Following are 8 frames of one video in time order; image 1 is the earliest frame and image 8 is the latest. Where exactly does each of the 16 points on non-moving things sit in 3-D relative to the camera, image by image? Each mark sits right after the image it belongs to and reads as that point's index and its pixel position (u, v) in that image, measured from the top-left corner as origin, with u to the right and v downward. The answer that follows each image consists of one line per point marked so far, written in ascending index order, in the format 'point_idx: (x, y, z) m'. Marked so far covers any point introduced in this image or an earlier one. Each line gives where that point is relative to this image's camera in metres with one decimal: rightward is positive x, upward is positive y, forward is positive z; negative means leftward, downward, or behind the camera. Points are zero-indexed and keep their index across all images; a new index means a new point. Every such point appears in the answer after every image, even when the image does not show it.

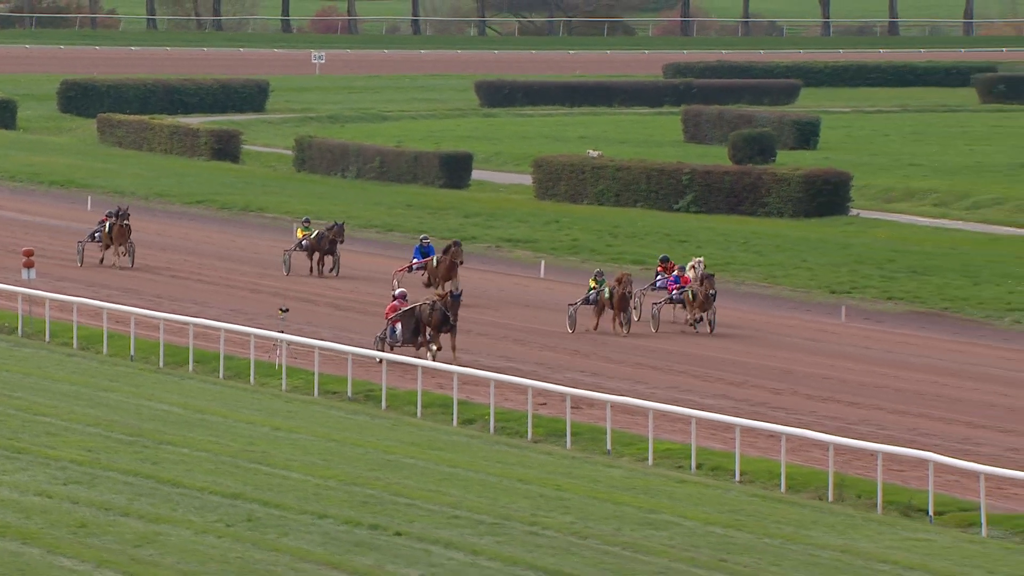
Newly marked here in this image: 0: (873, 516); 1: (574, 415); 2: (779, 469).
0: (+1.8, -1.1, +9.3) m
1: (+0.2, -0.7, +10.2) m
2: (+1.3, -1.0, +10.2) m
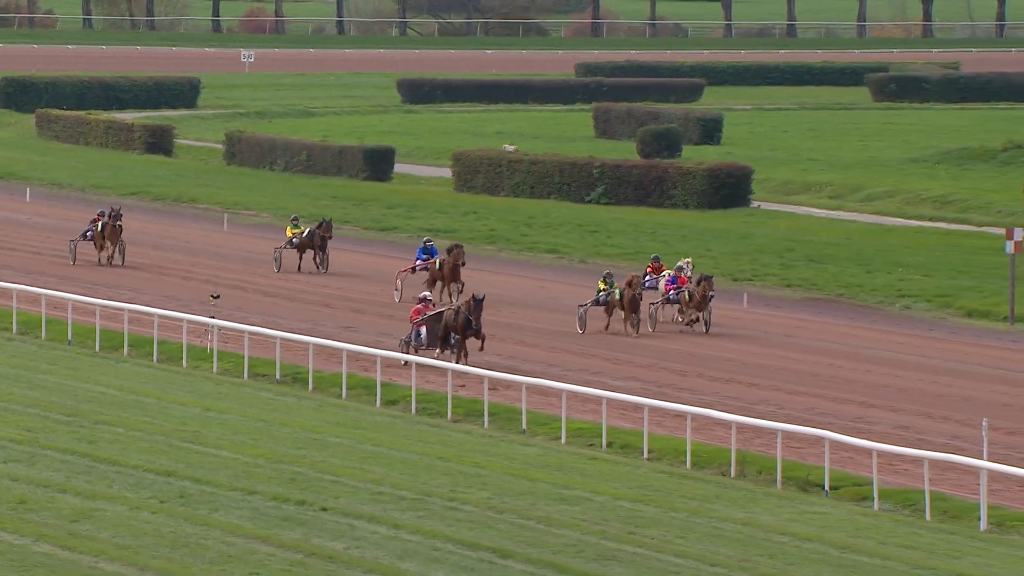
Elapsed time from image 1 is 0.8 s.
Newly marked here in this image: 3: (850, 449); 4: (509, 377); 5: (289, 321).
0: (+1.4, -1.1, +9.8) m
1: (-0.2, -0.6, +10.7) m
2: (+0.9, -0.9, +10.6) m
3: (+1.9, -0.9, +10.7) m
4: (-0.1, -0.5, +9.9) m
5: (-2.1, -0.3, +15.5) m
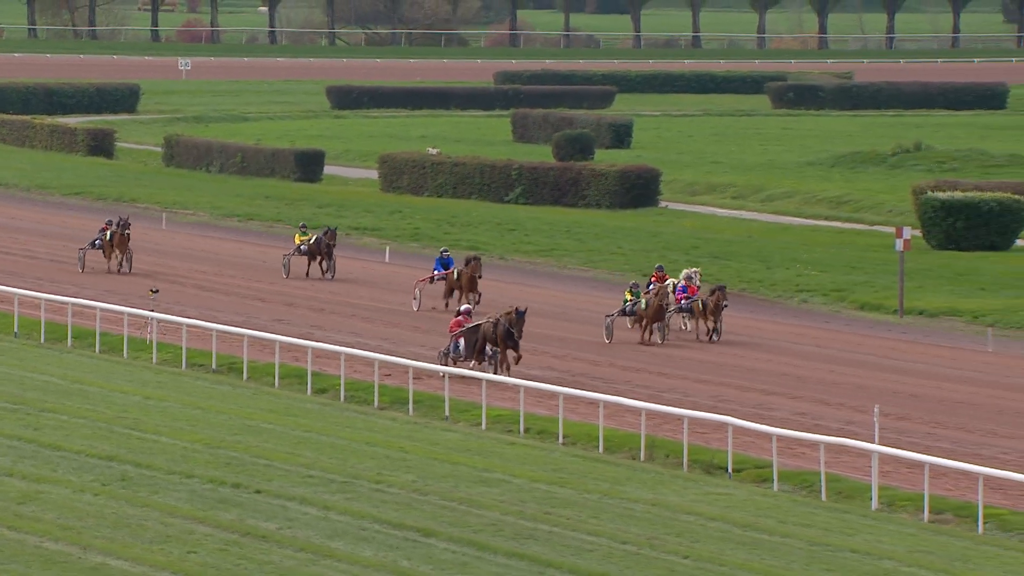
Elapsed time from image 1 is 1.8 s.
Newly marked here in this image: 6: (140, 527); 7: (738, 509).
0: (+0.9, -1.0, +10.4) m
1: (-0.6, -0.6, +11.2) m
2: (+0.5, -0.9, +11.3) m
3: (+1.4, -0.9, +11.3) m
4: (-0.5, -0.4, +10.5) m
5: (-2.6, -0.2, +16.0) m
6: (-1.8, -1.2, +8.9) m
7: (+1.2, -1.2, +9.8) m
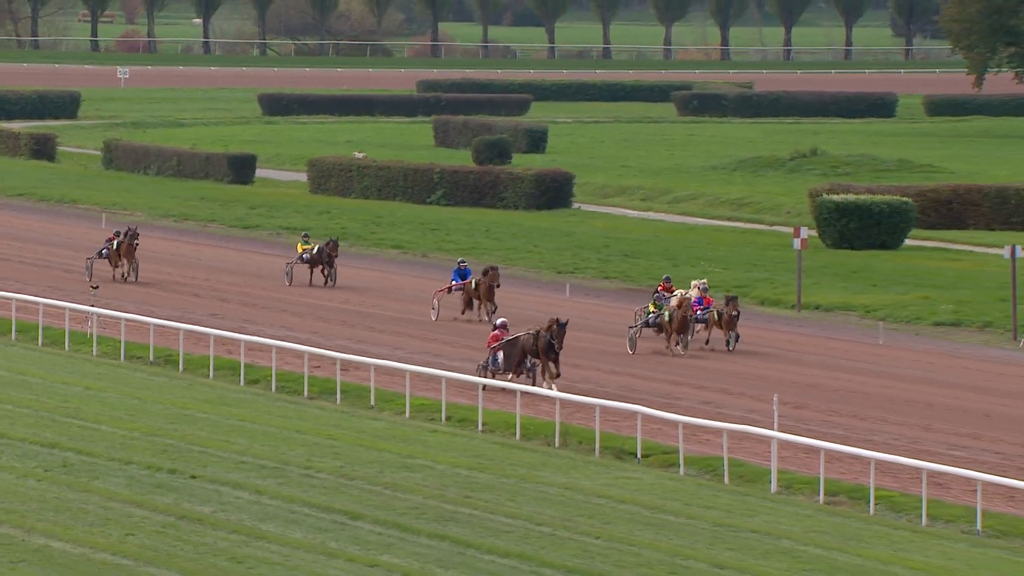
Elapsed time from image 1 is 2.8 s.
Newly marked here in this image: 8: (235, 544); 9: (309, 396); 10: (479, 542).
0: (+0.5, -1.0, +11.0) m
1: (-1.1, -0.6, +11.8) m
2: (0.0, -0.8, +11.9) m
3: (+0.9, -0.9, +11.9) m
4: (-0.9, -0.4, +11.1) m
5: (-3.2, -0.2, +16.5) m
6: (-2.2, -1.1, +9.5) m
7: (+0.8, -1.2, +10.5) m
8: (-1.4, -1.3, +9.1) m
9: (-1.4, -0.7, +12.2) m
10: (-0.1, -1.3, +9.4) m
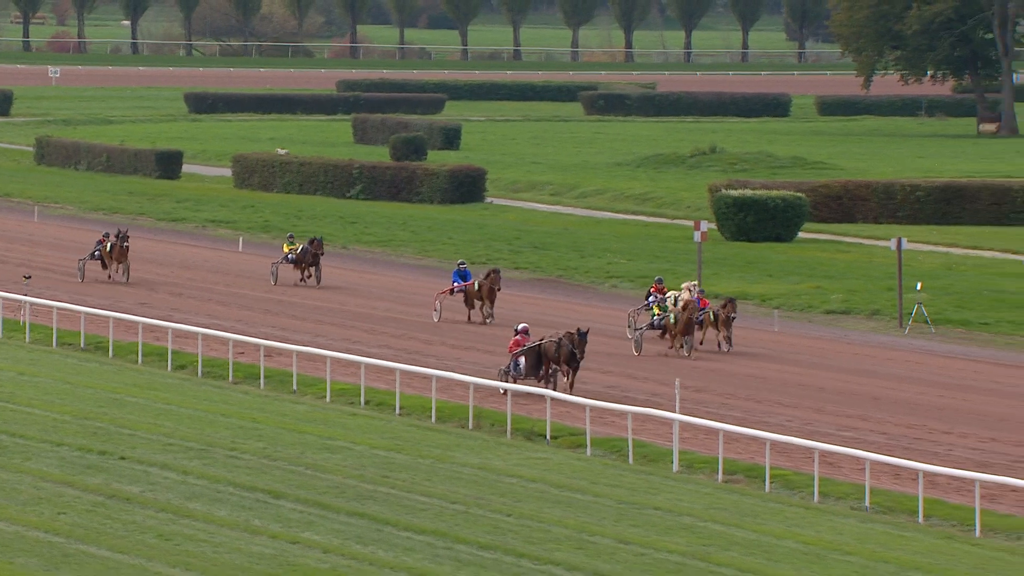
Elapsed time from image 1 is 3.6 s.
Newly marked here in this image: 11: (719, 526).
0: (-0.1, -1.0, +11.6) m
1: (-1.6, -0.5, +12.4) m
2: (-0.6, -0.8, +12.4) m
3: (+0.4, -0.8, +12.5) m
4: (-1.5, -0.4, +11.6) m
5: (-3.9, -0.1, +17.0) m
6: (-2.7, -1.1, +10.0) m
7: (+0.3, -1.1, +11.0) m
8: (-1.8, -1.2, +9.6) m
9: (-1.9, -0.6, +12.8) m
10: (-0.6, -1.2, +9.9) m
11: (+1.2, -1.3, +10.2) m
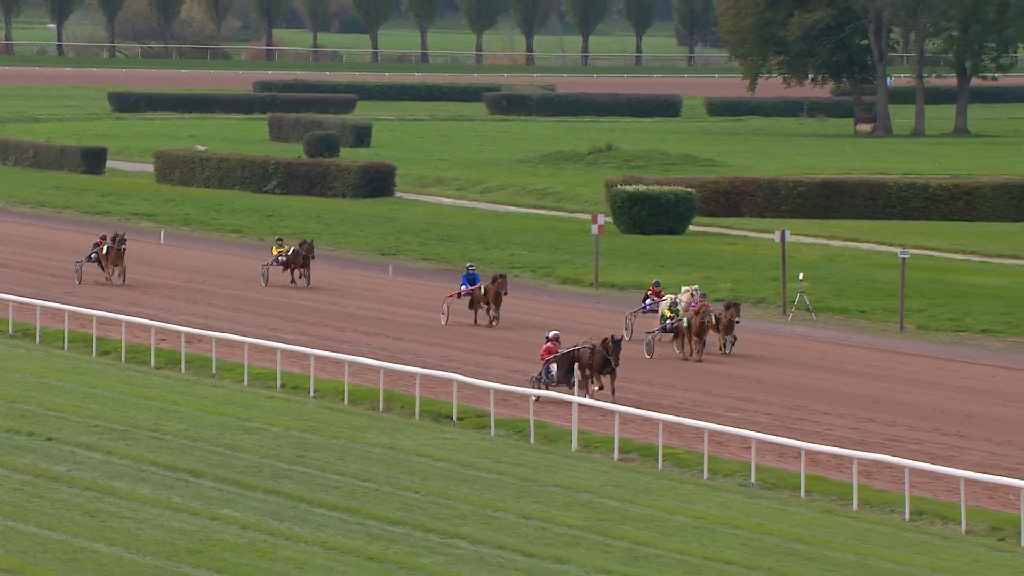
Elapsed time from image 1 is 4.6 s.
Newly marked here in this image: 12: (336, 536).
0: (-0.7, -0.9, +12.2) m
1: (-2.3, -0.4, +13.0) m
2: (-1.2, -0.7, +13.1) m
3: (-0.2, -0.7, +13.2) m
4: (-2.1, -0.3, +12.2) m
5: (-4.7, 0.0, +17.5) m
6: (-3.3, -1.0, +10.6) m
7: (-0.3, -1.0, +11.7) m
8: (-2.4, -1.2, +10.2) m
9: (-2.6, -0.6, +13.4) m
10: (-1.2, -1.2, +10.6) m
11: (+0.6, -1.3, +10.9) m
12: (-0.9, -1.3, +9.8) m
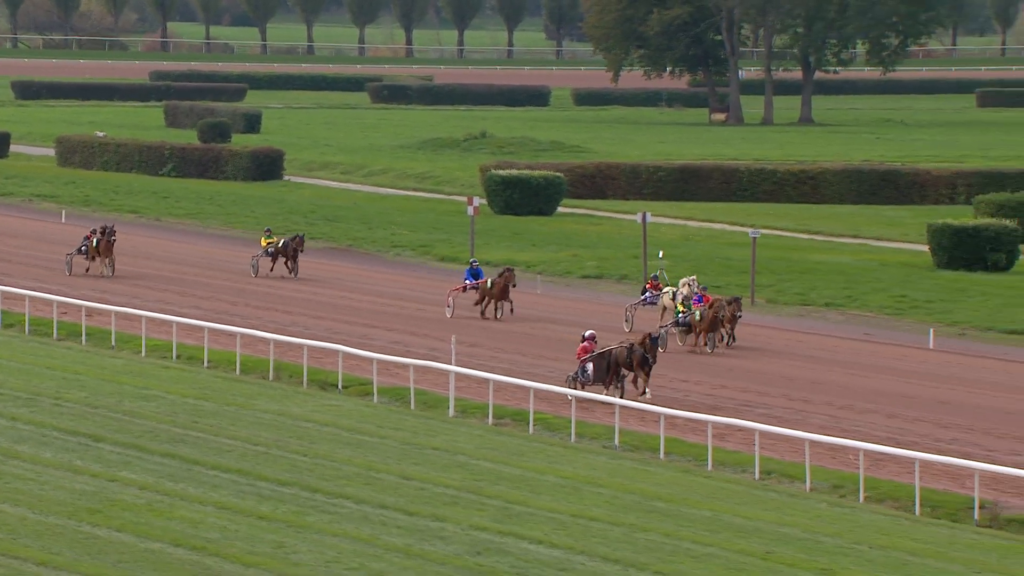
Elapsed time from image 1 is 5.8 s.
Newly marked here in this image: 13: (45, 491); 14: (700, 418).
0: (-1.5, -0.7, +13.1) m
1: (-3.1, -0.3, +13.7) m
2: (-2.1, -0.5, +13.9) m
3: (-1.1, -0.6, +14.0) m
4: (-2.9, -0.1, +13.0) m
5: (-5.7, +0.2, +18.2) m
6: (-4.0, -0.9, +11.3) m
7: (-1.1, -0.9, +12.6) m
8: (-3.1, -1.0, +11.0) m
9: (-3.4, -0.4, +14.1) m
10: (-1.9, -1.0, +11.4) m
11: (-0.2, -1.1, +11.8) m
12: (-1.6, -1.2, +10.6) m
13: (-2.7, -1.1, +10.5) m
14: (+1.1, -0.8, +11.3) m
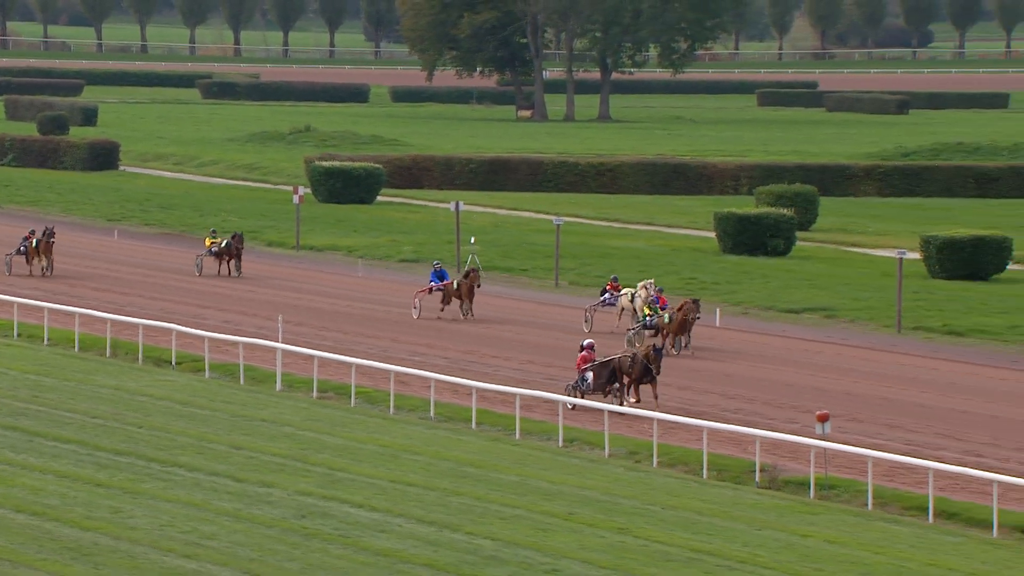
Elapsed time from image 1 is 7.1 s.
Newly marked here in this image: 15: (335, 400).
0: (-2.8, -0.6, +14.0) m
1: (-4.5, -0.1, +14.5) m
2: (-3.5, -0.4, +14.7) m
3: (-2.5, -0.4, +14.9) m
4: (-4.2, 0.0, +13.7) m
5: (-7.4, +0.4, +18.7) m
6: (-5.2, -0.8, +12.0) m
7: (-2.4, -0.8, +13.5) m
8: (-4.3, -0.9, +11.8) m
9: (-4.8, -0.3, +14.8) m
10: (-3.1, -0.9, +12.2) m
11: (-1.4, -1.0, +12.7) m
12: (-2.8, -1.1, +11.5) m
13: (-3.8, -1.0, +11.3) m
14: (-0.1, -0.7, +12.3) m
15: (-1.3, -0.8, +13.7) m
